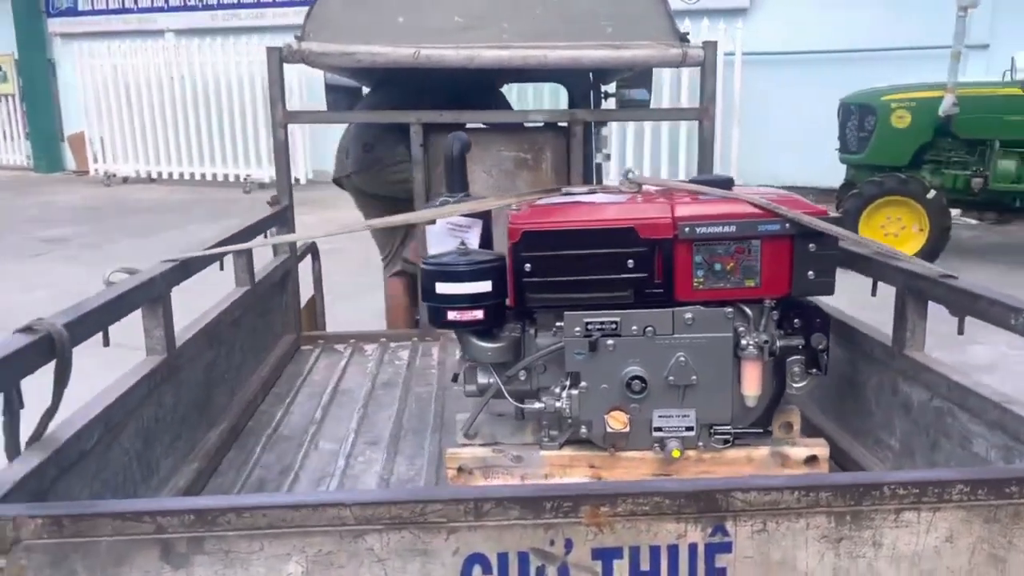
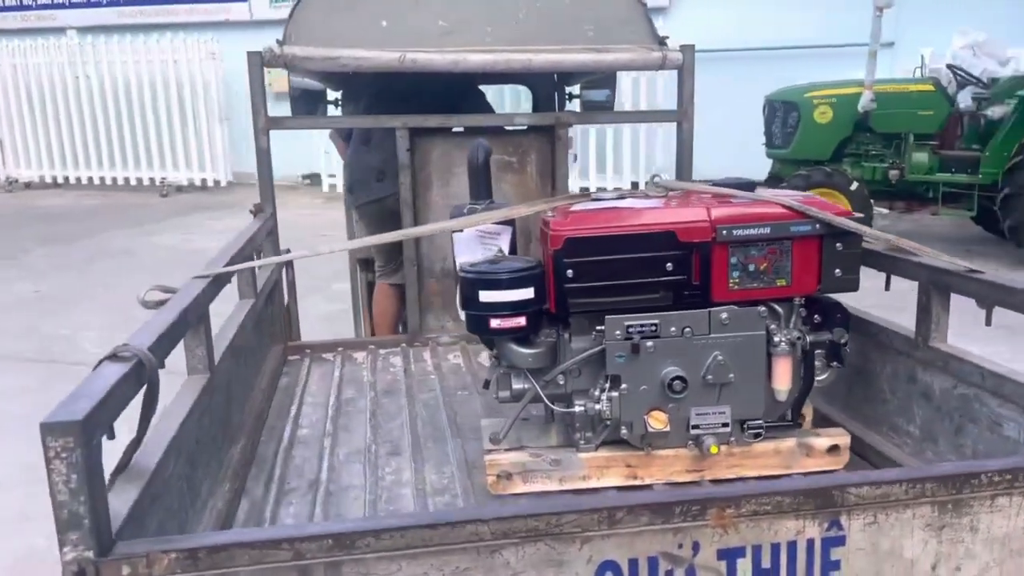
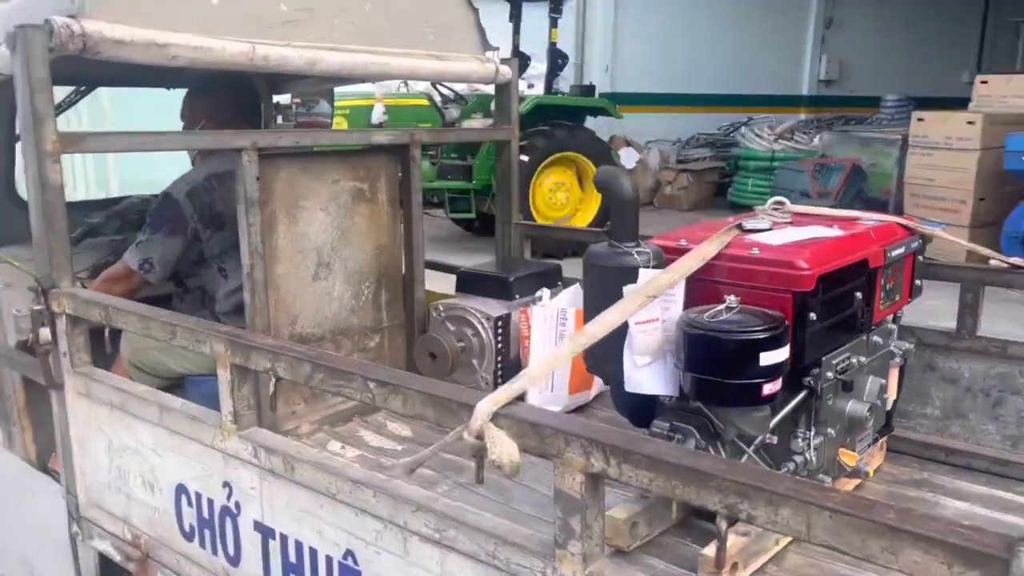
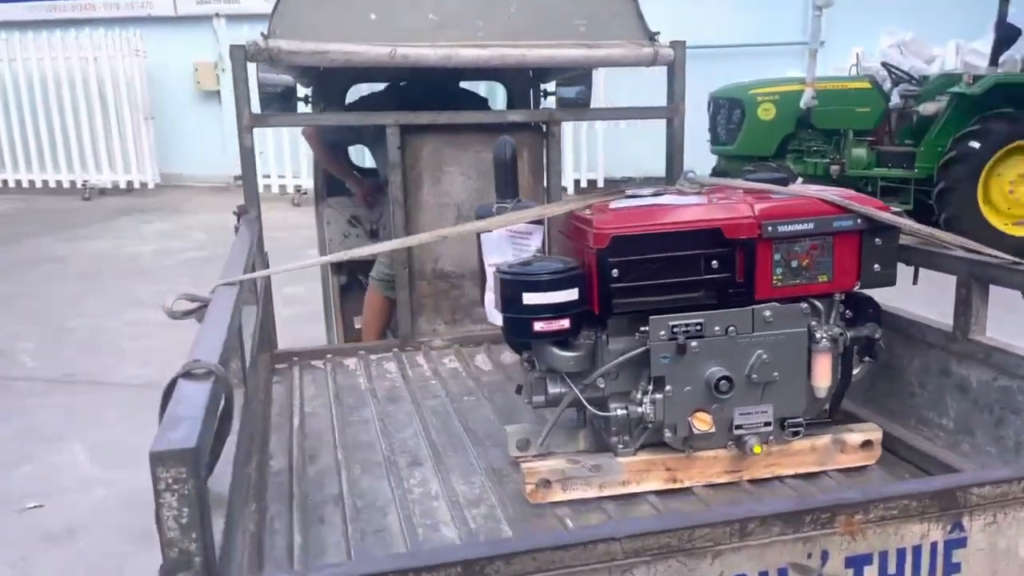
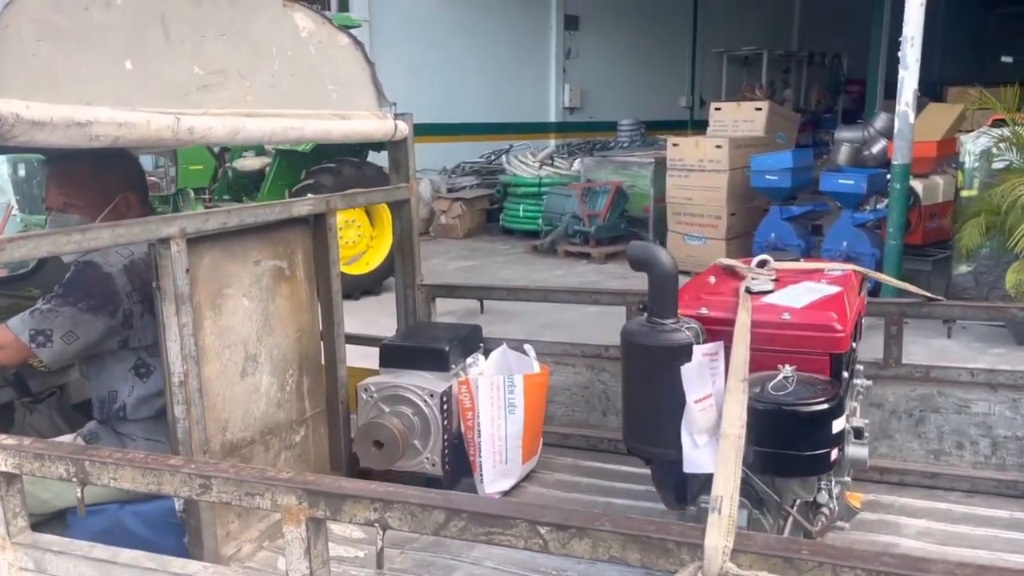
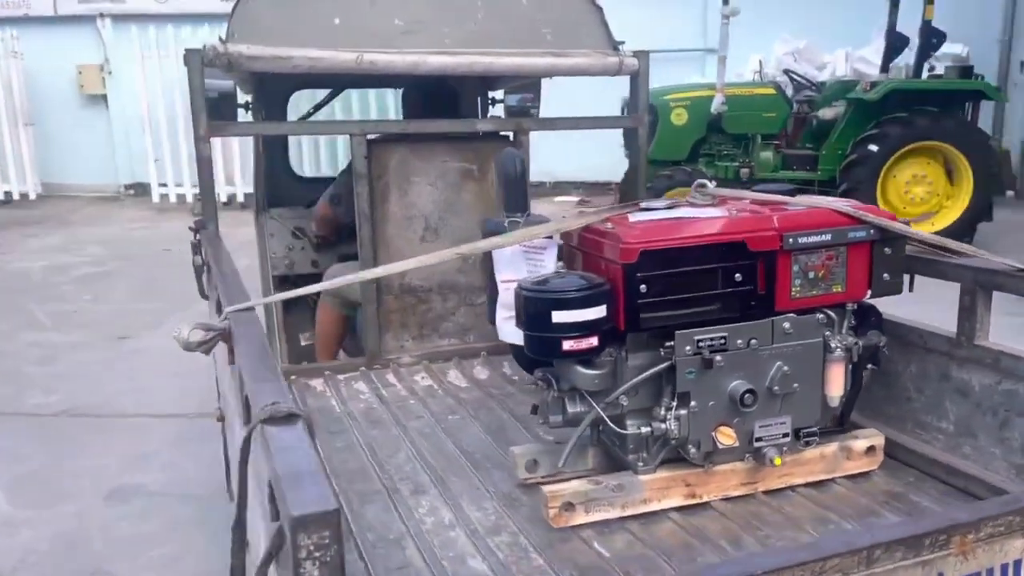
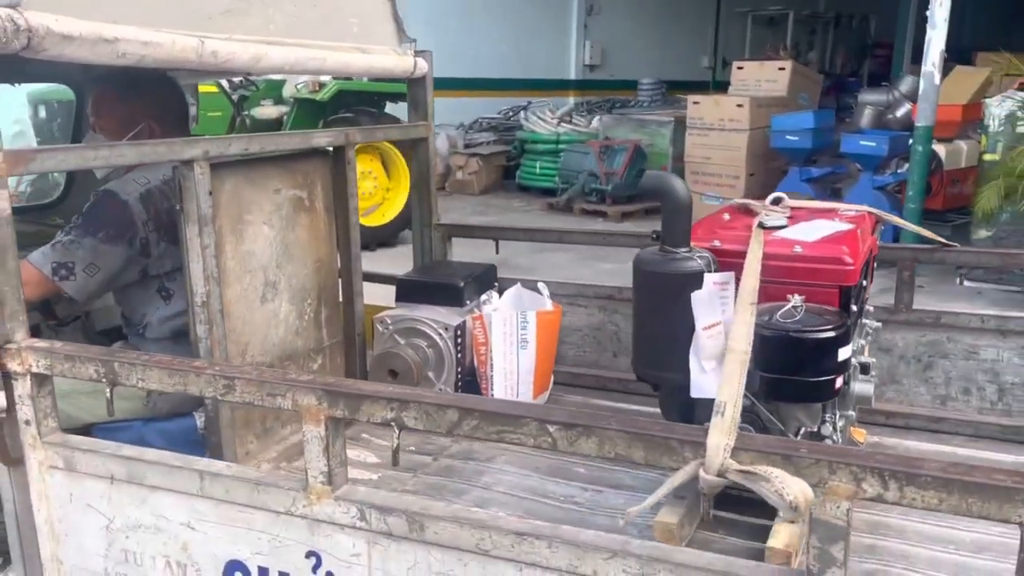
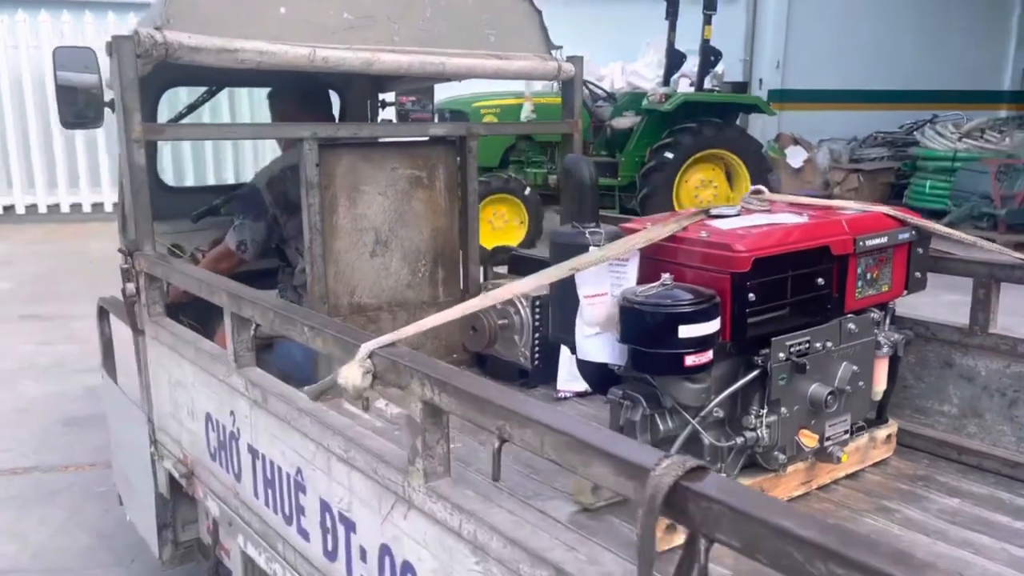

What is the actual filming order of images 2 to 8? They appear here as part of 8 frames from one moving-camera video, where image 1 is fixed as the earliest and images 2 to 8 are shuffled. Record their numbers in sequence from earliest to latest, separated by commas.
2, 4, 6, 8, 3, 7, 5
